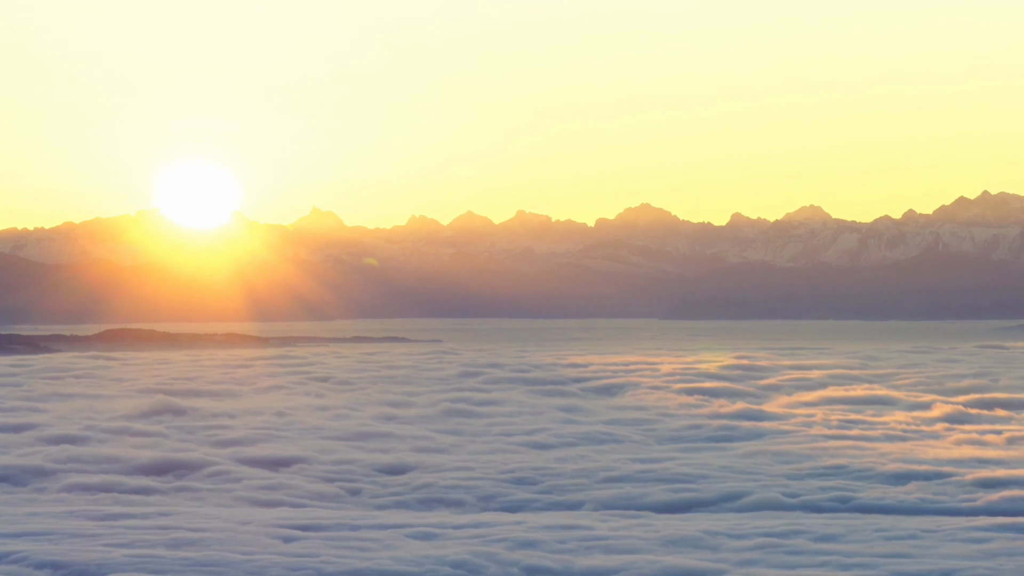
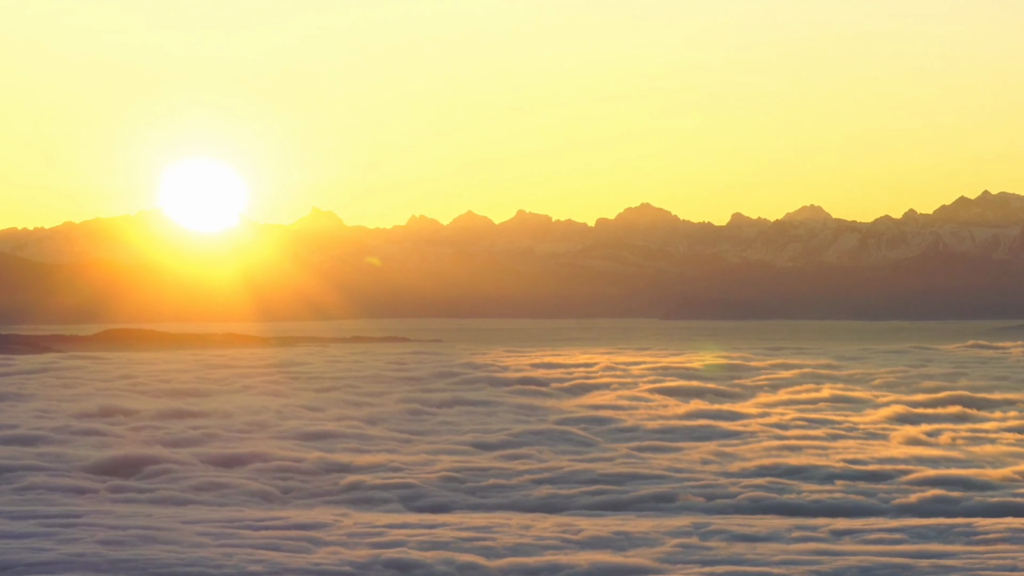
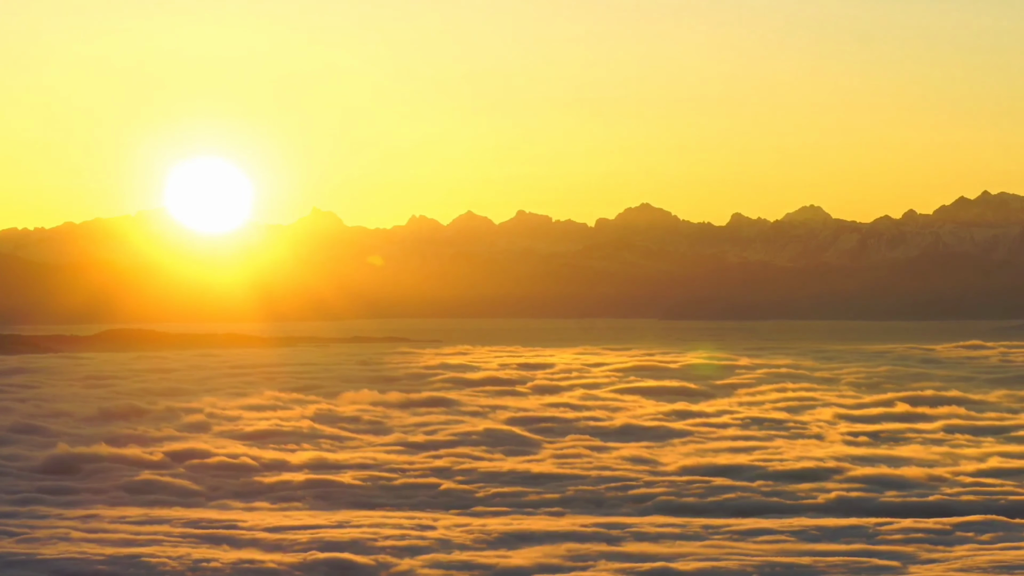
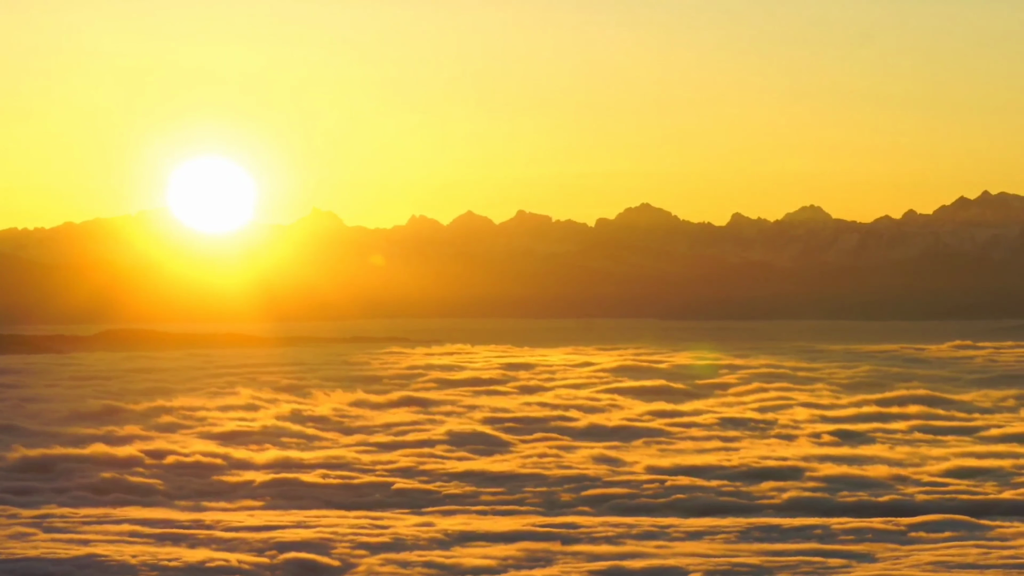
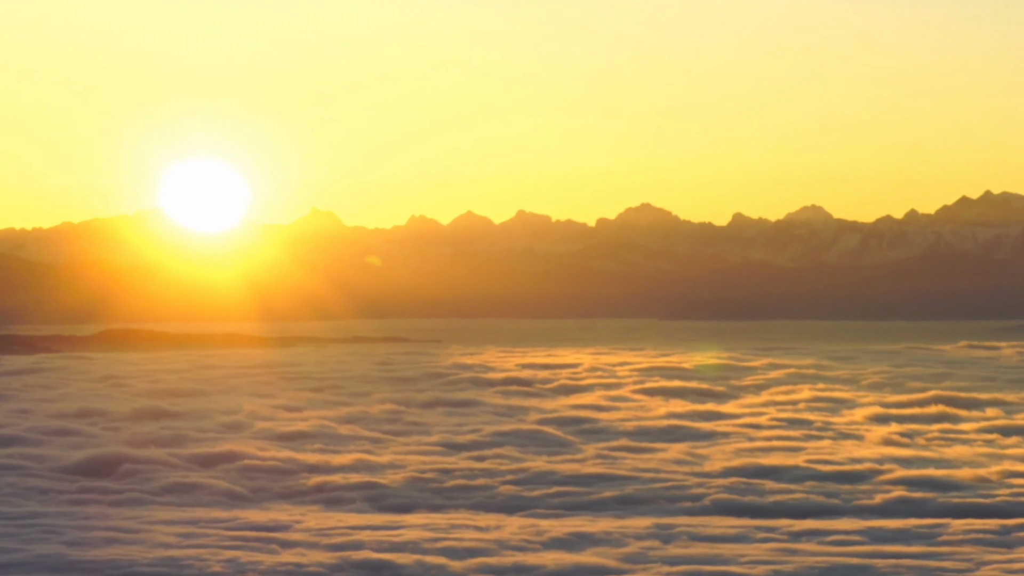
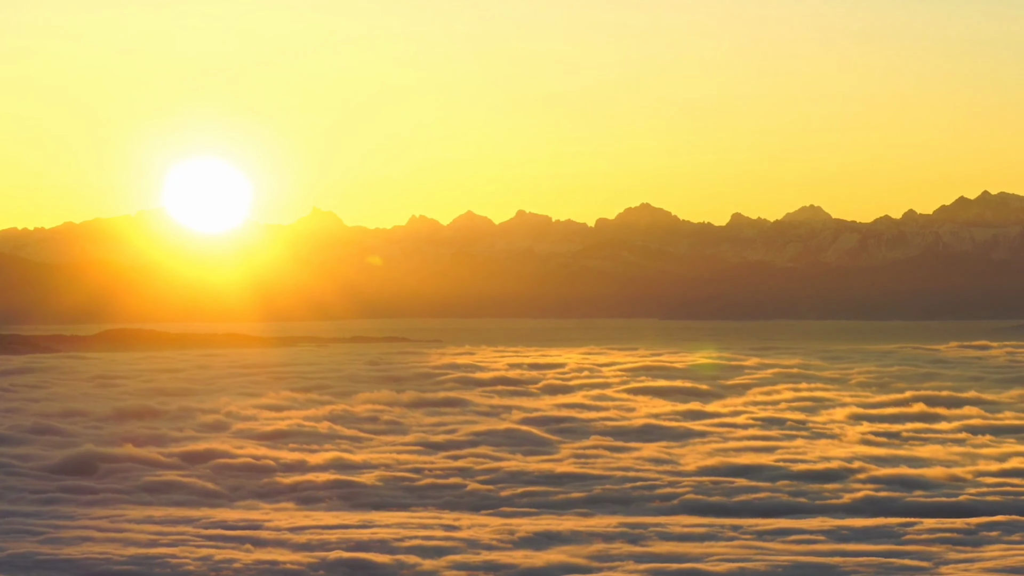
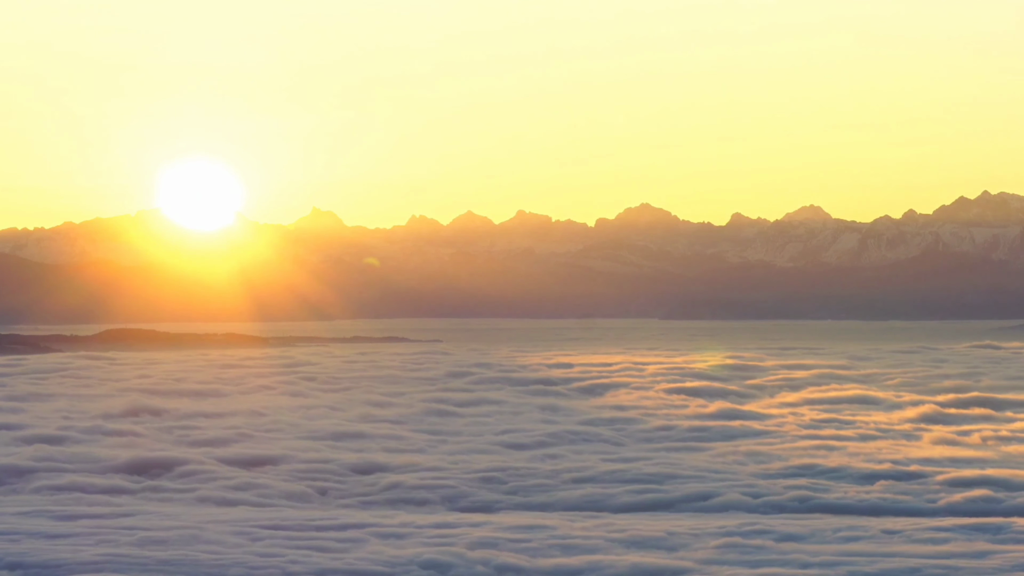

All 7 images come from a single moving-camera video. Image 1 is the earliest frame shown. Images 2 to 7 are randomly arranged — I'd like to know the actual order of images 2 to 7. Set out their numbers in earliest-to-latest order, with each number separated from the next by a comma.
7, 2, 5, 6, 3, 4
